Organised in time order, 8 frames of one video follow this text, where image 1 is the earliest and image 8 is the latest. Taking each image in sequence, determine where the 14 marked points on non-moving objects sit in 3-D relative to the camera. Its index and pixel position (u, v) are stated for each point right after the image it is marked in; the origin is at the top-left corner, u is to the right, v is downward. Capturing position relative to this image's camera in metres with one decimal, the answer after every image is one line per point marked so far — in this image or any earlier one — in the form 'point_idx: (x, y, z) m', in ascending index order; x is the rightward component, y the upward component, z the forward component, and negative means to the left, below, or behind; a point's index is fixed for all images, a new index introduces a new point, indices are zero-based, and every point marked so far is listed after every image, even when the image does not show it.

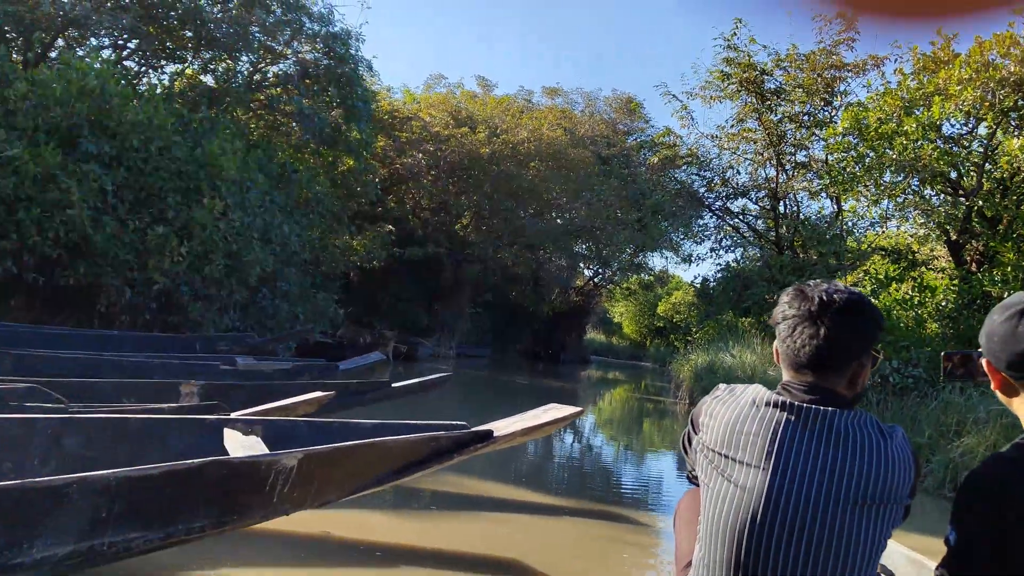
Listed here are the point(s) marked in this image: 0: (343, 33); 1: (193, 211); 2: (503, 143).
0: (-2.4, +3.6, +12.9) m
1: (-3.0, +0.7, +8.6) m
2: (-0.2, +3.0, +19.3) m
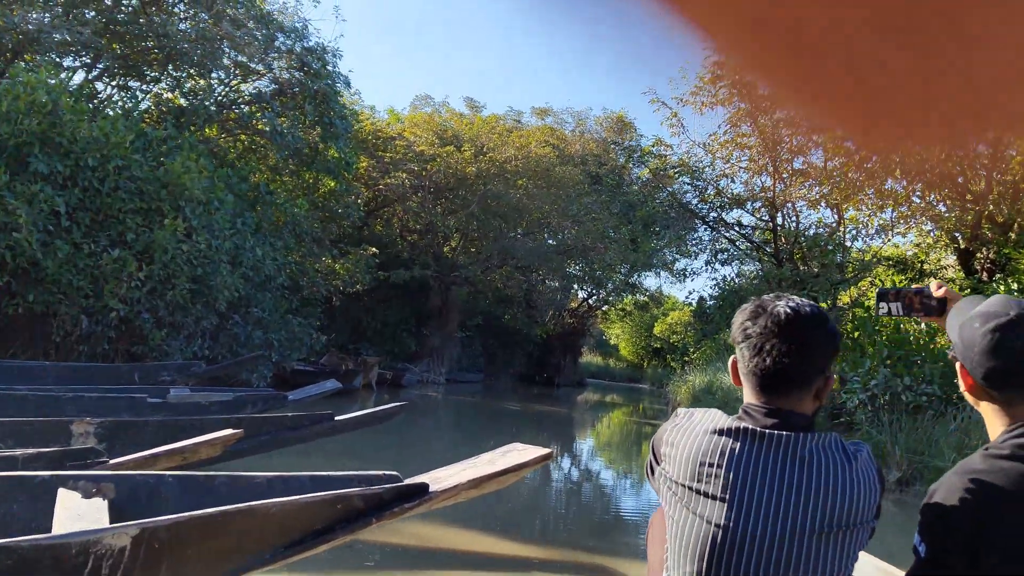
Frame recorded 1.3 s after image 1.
0: (-2.6, +3.2, +12.5) m
1: (-3.1, +0.5, +8.1) m
2: (-0.5, +2.6, +18.8) m
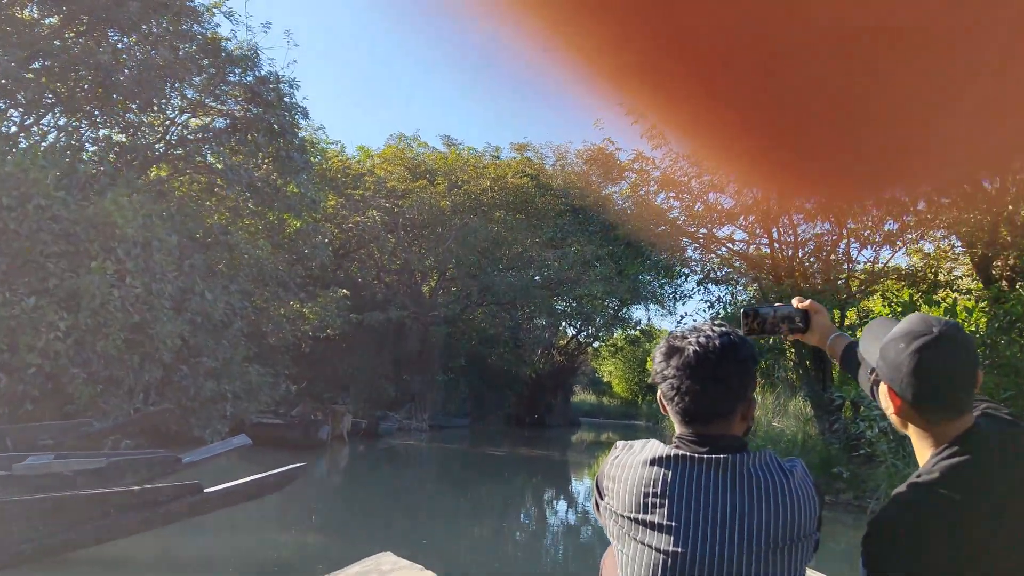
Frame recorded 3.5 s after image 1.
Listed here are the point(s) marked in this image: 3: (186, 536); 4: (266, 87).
0: (-3.0, +2.7, +11.7) m
1: (-3.4, +0.1, +7.2) m
2: (-0.9, +1.8, +18.0) m
3: (-2.7, -2.1, +7.8) m
4: (-3.0, +2.5, +11.6) m
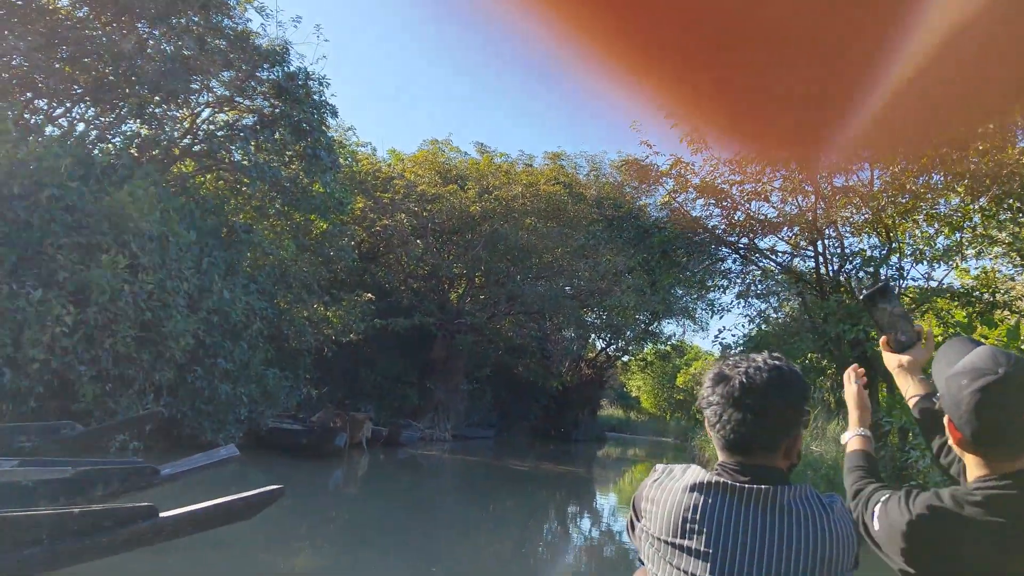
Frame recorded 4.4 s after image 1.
0: (-2.6, +2.7, +11.4) m
1: (-3.2, +0.1, +6.9) m
2: (-0.3, +1.6, +17.7) m
3: (-2.5, -2.1, +7.5) m
4: (-2.6, +2.5, +11.3) m
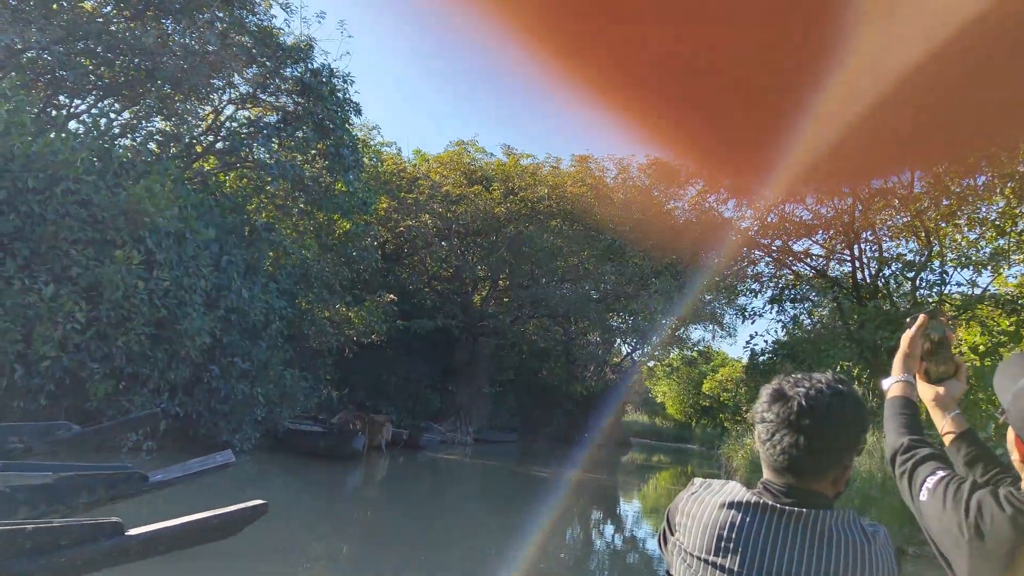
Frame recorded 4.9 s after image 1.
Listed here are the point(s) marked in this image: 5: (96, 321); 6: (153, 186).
0: (-2.3, +2.7, +11.3) m
1: (-3.0, +0.2, +6.8) m
2: (+0.2, +1.6, +17.4) m
3: (-2.4, -2.0, +7.3) m
4: (-2.3, +2.5, +11.2) m
5: (-3.1, -0.3, +7.0) m
6: (-2.9, +0.8, +7.5) m
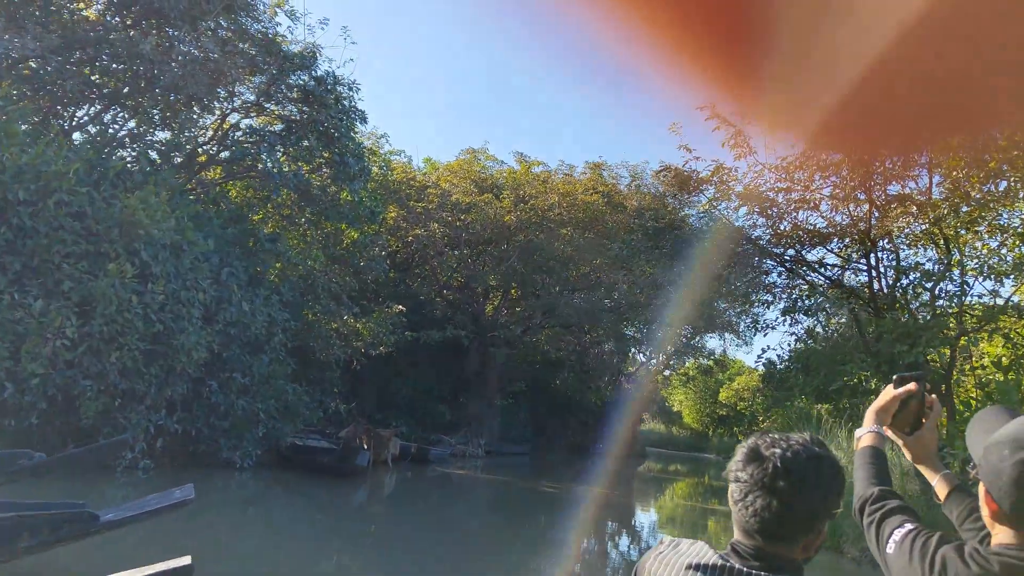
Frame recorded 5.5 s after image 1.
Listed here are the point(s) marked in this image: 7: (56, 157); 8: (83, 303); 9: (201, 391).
0: (-2.2, +2.5, +11.1) m
1: (-3.0, +0.1, +6.6) m
2: (+0.4, +1.4, +17.2) m
3: (-2.3, -2.1, +7.1) m
4: (-2.2, +2.4, +11.0) m
5: (-3.1, -0.4, +6.8) m
6: (-2.9, +0.7, +7.4) m
7: (-3.3, +1.0, +6.8) m
8: (-3.1, -0.1, +6.8) m
9: (-2.8, -0.9, +8.4) m
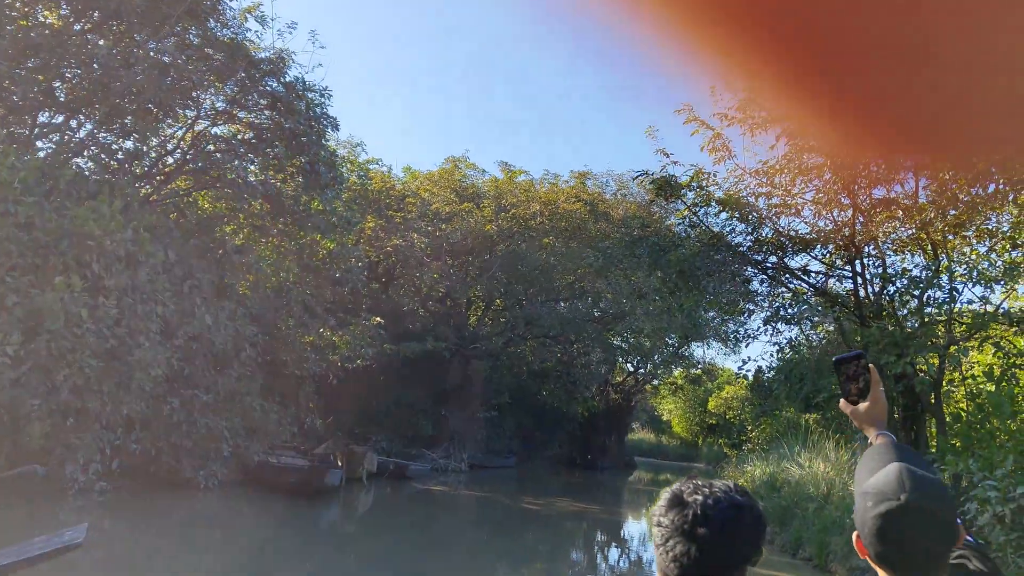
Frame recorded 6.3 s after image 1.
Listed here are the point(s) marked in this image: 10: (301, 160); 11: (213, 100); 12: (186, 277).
0: (-2.4, +2.4, +10.8) m
1: (-3.2, 0.0, +6.3) m
2: (0.0, +1.2, +16.9) m
3: (-2.5, -2.2, +6.8) m
4: (-2.5, +2.2, +10.7) m
5: (-3.3, -0.5, +6.5) m
6: (-3.1, +0.6, +7.0) m
7: (-3.6, +0.8, +6.5) m
8: (-3.3, -0.2, +6.5) m
9: (-3.0, -1.0, +8.1) m
10: (-2.5, +1.5, +10.9) m
11: (-3.3, +2.1, +10.3) m
12: (-2.9, +0.1, +8.3) m
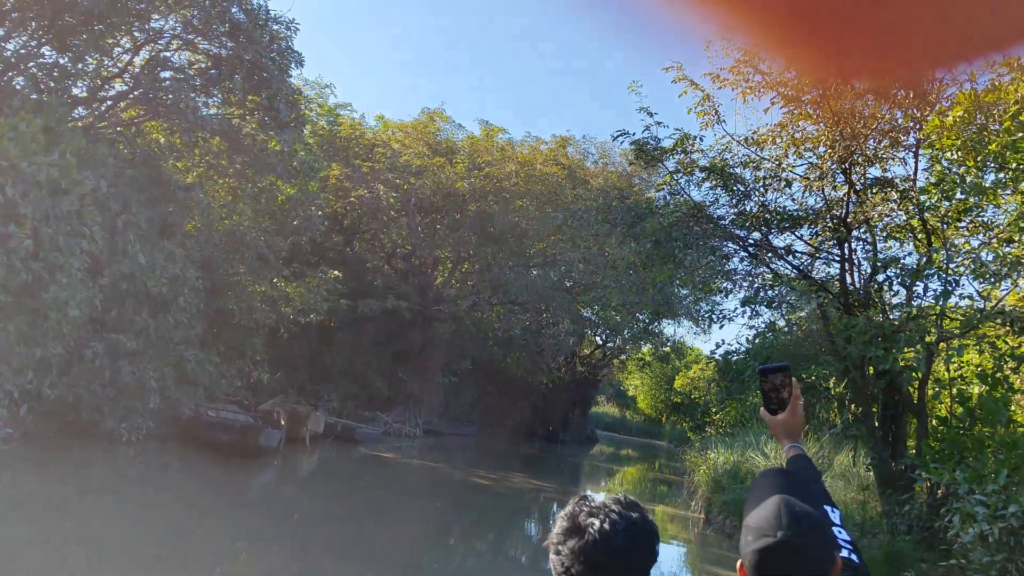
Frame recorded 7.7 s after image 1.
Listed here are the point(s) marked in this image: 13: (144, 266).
0: (-2.6, +3.0, +10.1) m
1: (-3.4, +0.4, +5.6) m
2: (-0.4, +1.9, +16.3) m
3: (-2.9, -1.8, +6.2) m
4: (-2.7, +2.8, +10.0) m
5: (-3.6, 0.0, +5.8) m
6: (-3.3, +1.1, +6.3) m
7: (-3.8, +1.4, +5.8) m
8: (-3.6, +0.3, +5.8) m
9: (-3.4, -0.5, +7.4) m
10: (-2.7, +2.1, +10.2) m
11: (-3.6, +2.7, +9.6) m
12: (-3.2, +0.6, +7.6) m
13: (-3.0, +0.2, +7.6) m
